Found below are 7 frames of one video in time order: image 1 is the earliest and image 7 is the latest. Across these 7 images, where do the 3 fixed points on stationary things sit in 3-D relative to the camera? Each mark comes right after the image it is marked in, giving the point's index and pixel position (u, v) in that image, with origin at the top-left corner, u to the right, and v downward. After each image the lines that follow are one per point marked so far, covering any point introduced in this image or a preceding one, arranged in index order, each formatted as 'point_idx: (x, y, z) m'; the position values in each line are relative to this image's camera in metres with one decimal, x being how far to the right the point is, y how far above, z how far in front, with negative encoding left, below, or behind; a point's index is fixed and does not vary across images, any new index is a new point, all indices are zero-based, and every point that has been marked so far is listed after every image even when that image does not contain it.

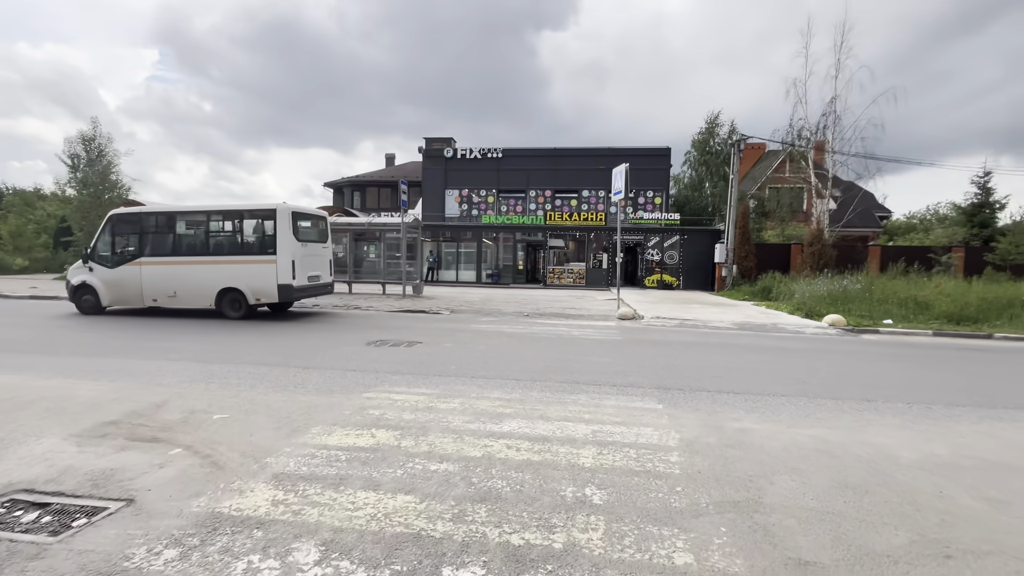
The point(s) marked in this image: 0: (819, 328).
0: (+7.7, -1.0, +11.4) m
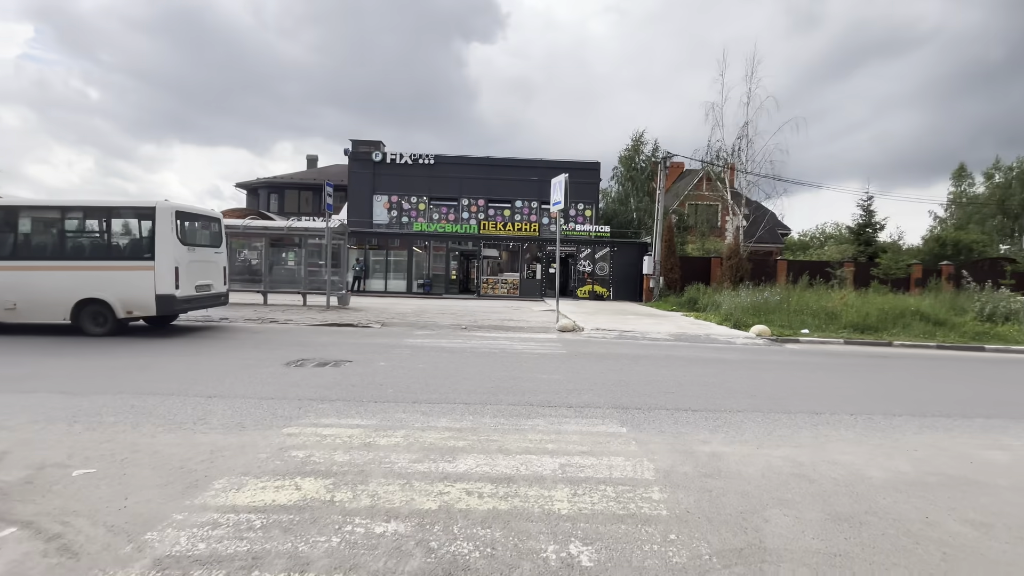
0: (+6.2, -1.3, +11.9) m
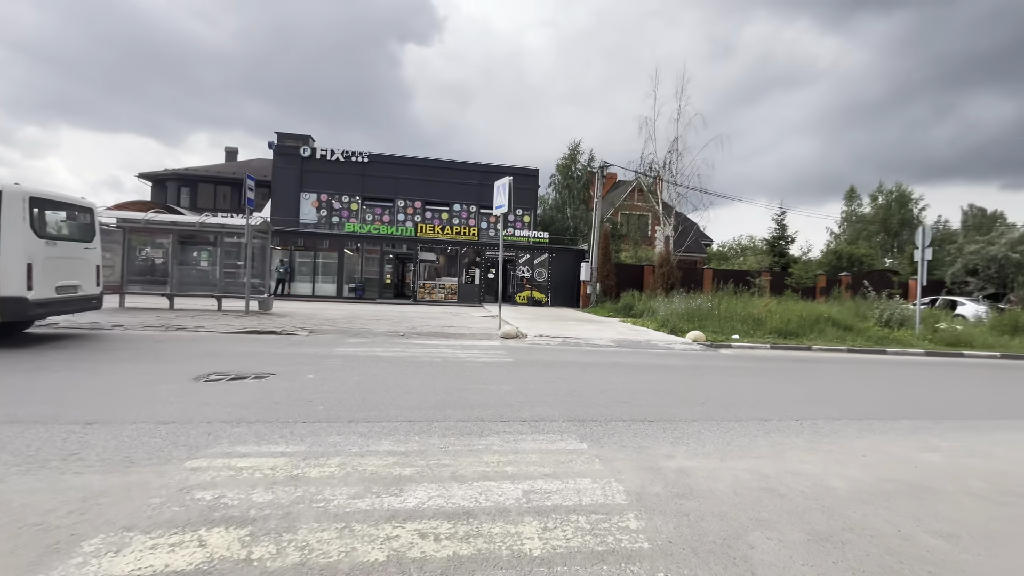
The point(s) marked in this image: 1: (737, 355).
0: (+4.6, -1.5, +12.2) m
1: (+5.6, -1.7, +11.4) m
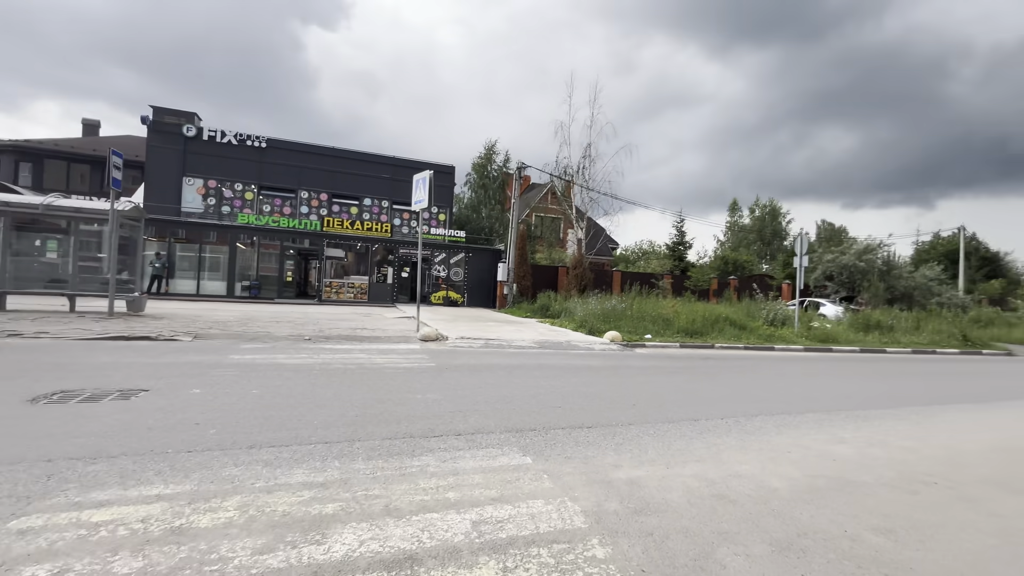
0: (+2.5, -1.6, +12.5) m
1: (+3.6, -1.7, +11.9) m
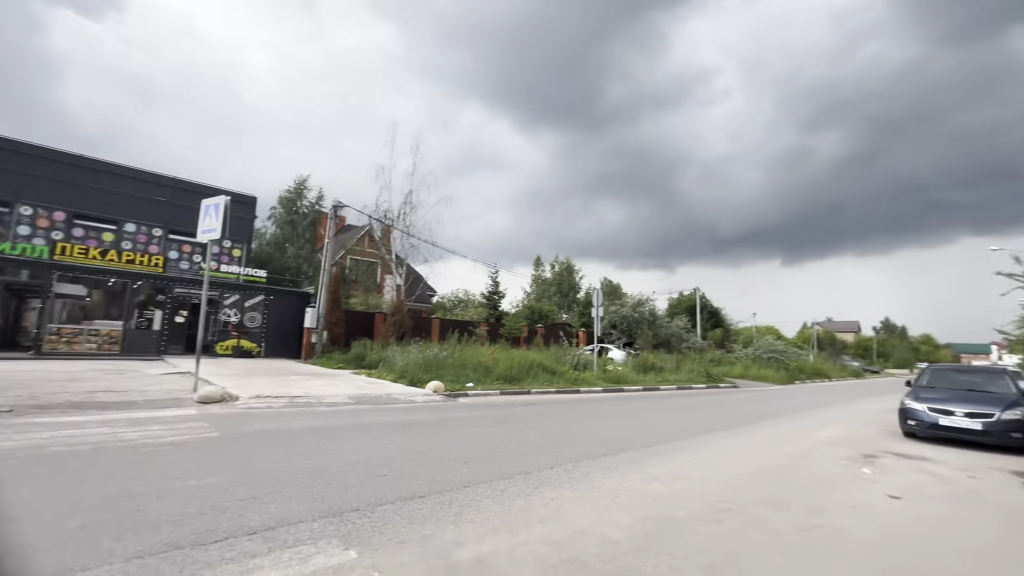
0: (-2.2, -2.8, +11.9) m
1: (-1.0, -3.0, +11.8) m
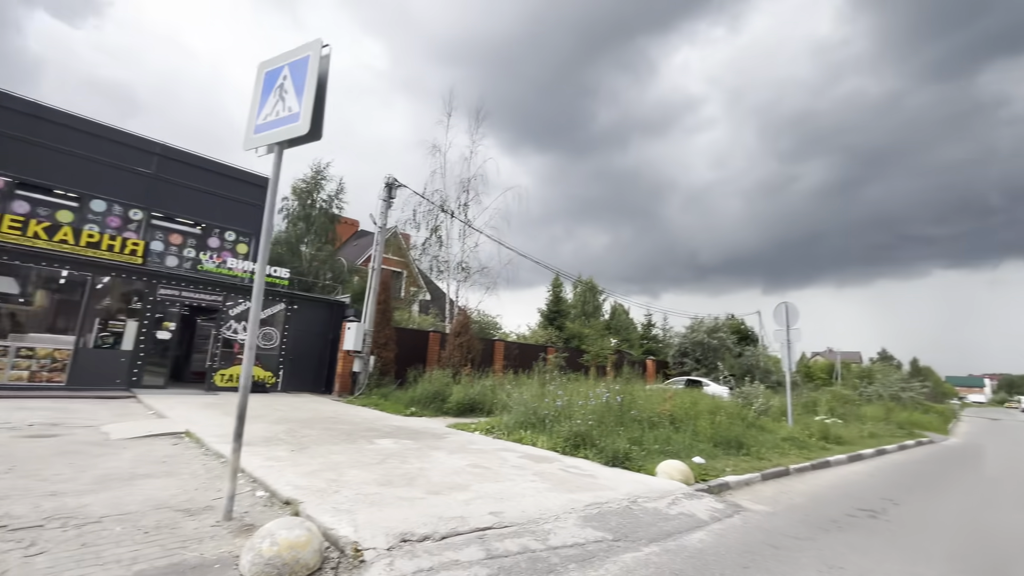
0: (+2.3, -2.7, +5.9) m
1: (+3.6, -2.9, +5.9) m
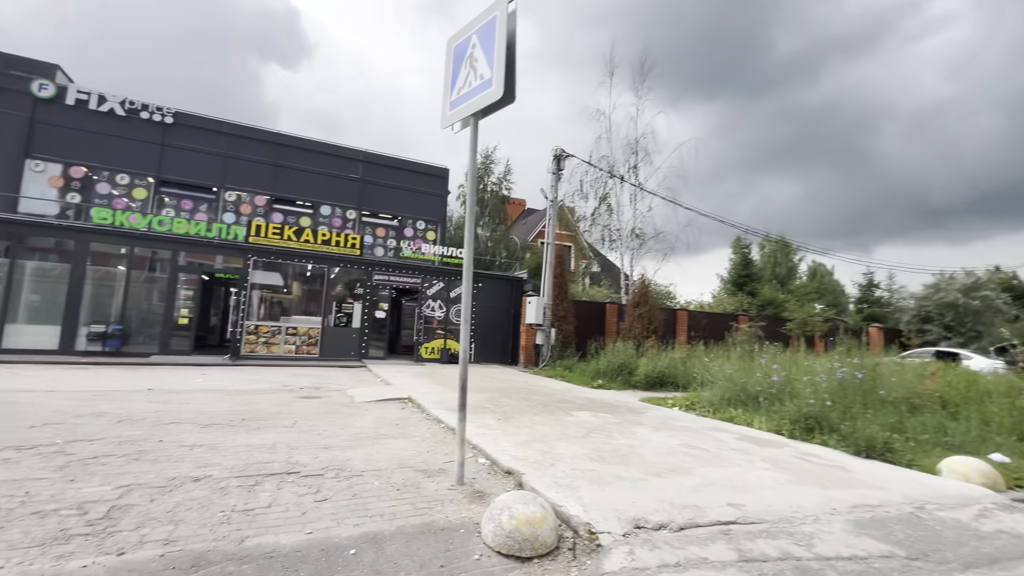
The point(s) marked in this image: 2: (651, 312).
0: (+4.7, -2.1, +4.4) m
1: (+5.9, -2.2, +3.9) m
2: (+4.9, -0.8, +15.7) m
